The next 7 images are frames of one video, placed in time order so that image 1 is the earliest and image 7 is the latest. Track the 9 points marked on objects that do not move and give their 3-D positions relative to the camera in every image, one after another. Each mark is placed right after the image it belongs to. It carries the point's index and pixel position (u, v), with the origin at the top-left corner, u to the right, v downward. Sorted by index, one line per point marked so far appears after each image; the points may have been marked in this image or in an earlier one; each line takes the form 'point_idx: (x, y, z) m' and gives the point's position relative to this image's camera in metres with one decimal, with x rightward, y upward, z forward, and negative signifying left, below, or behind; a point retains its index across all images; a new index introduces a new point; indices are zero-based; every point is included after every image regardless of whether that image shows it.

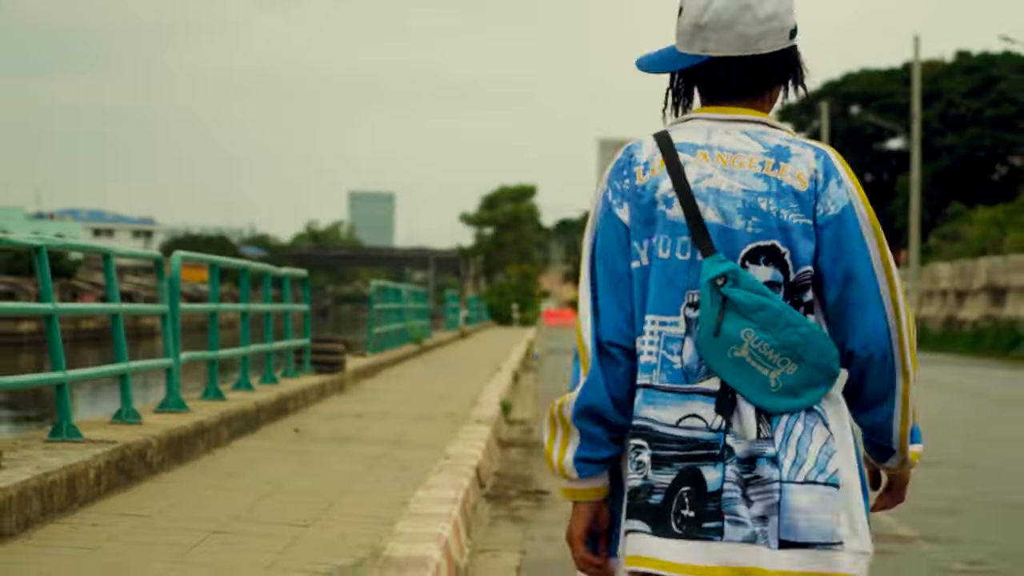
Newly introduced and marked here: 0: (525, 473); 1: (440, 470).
0: (+0.1, -1.4, +10.6) m
1: (-0.5, -1.2, +9.5) m
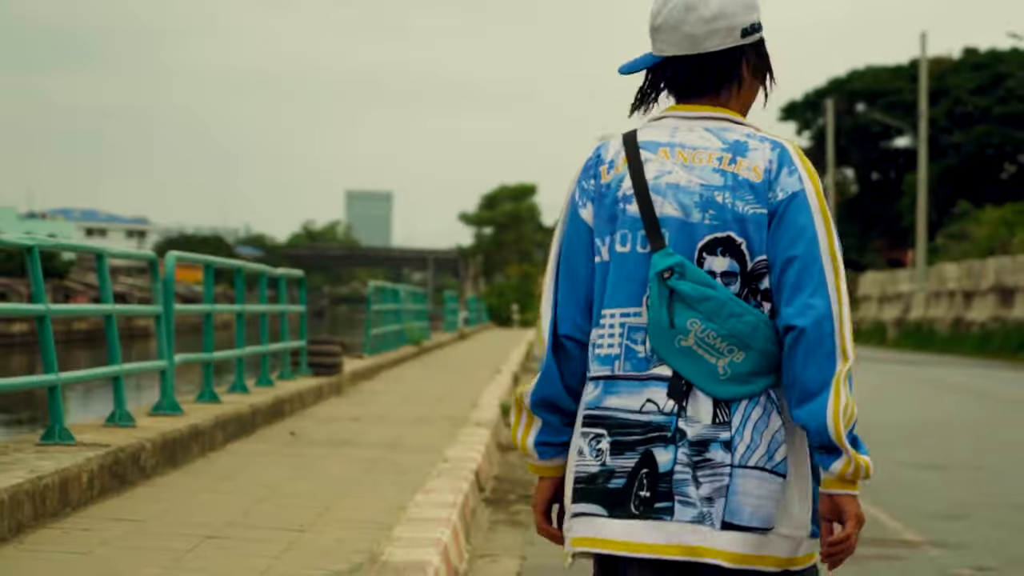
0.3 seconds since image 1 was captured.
0: (+0.1, -1.4, +10.4) m
1: (-0.5, -1.2, +9.4) m
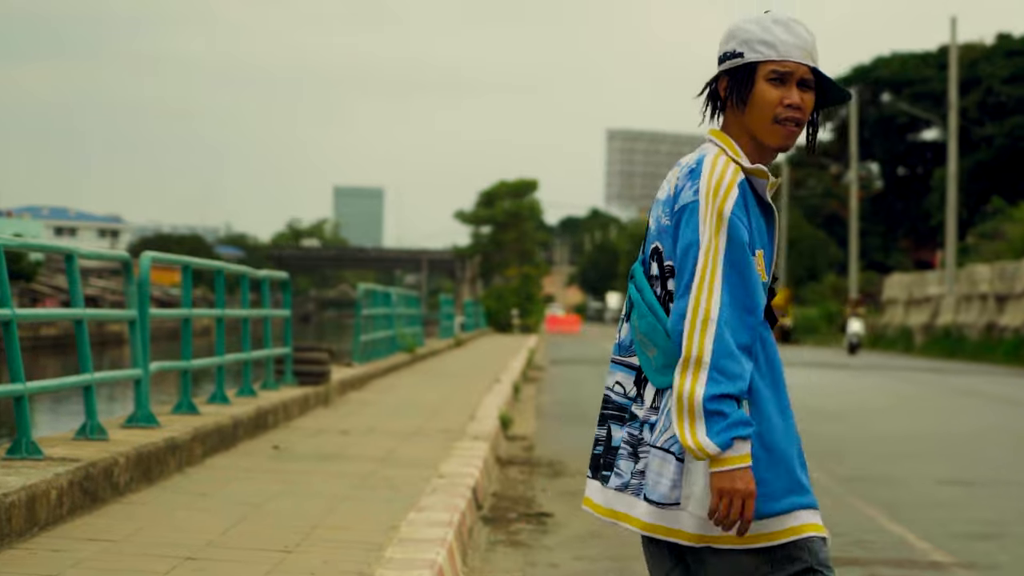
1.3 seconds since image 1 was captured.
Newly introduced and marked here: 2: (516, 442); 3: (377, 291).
0: (+0.1, -1.4, +9.8) m
1: (-0.5, -1.2, +8.8) m
2: (0.0, -1.4, +12.4) m
3: (-1.9, 0.0, +19.3) m
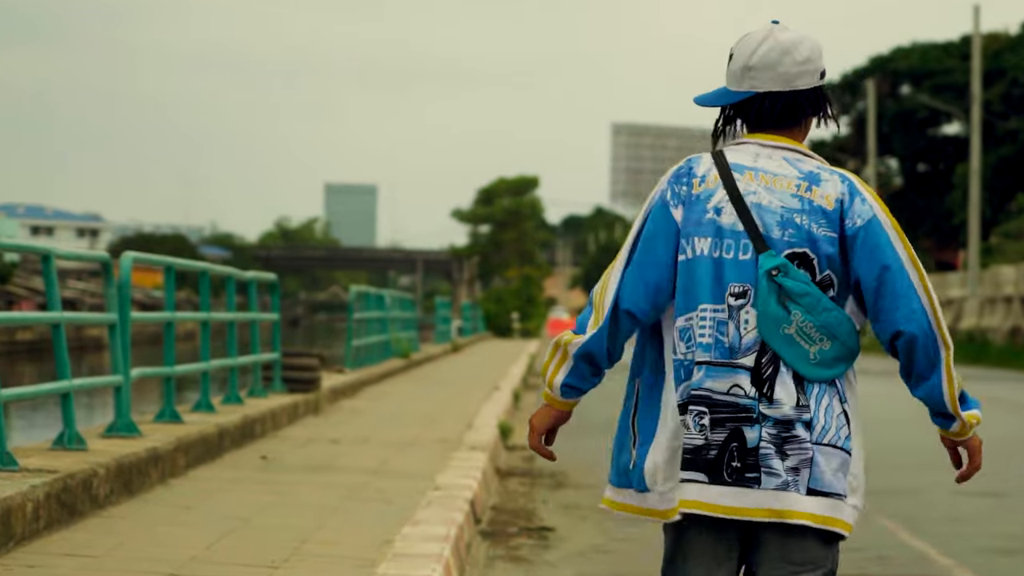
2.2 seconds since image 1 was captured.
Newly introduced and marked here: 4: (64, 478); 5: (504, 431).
0: (+0.1, -1.4, +9.3) m
1: (-0.5, -1.2, +8.3) m
2: (0.0, -1.4, +12.0) m
3: (-1.9, -0.1, +18.9) m
4: (-2.4, -1.0, +7.7) m
5: (-0.1, -1.2, +11.9) m
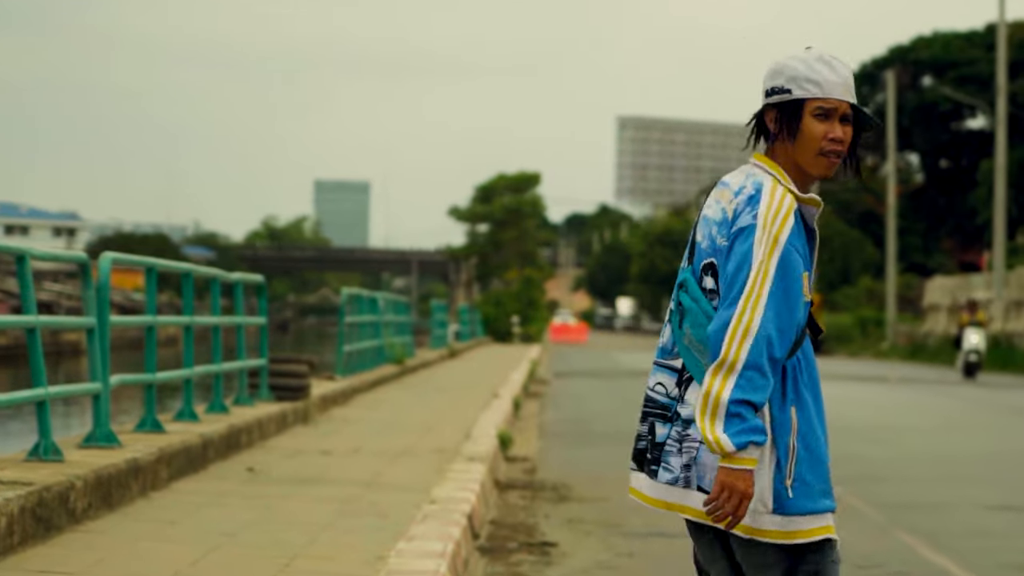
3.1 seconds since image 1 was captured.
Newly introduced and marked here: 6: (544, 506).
0: (+0.1, -1.4, +8.9) m
1: (-0.5, -1.3, +7.9) m
2: (0.0, -1.4, +11.5) m
3: (-1.9, -0.1, +18.5) m
4: (-2.4, -1.0, +7.2) m
5: (-0.1, -1.2, +11.5) m
6: (+0.2, -1.4, +9.4) m
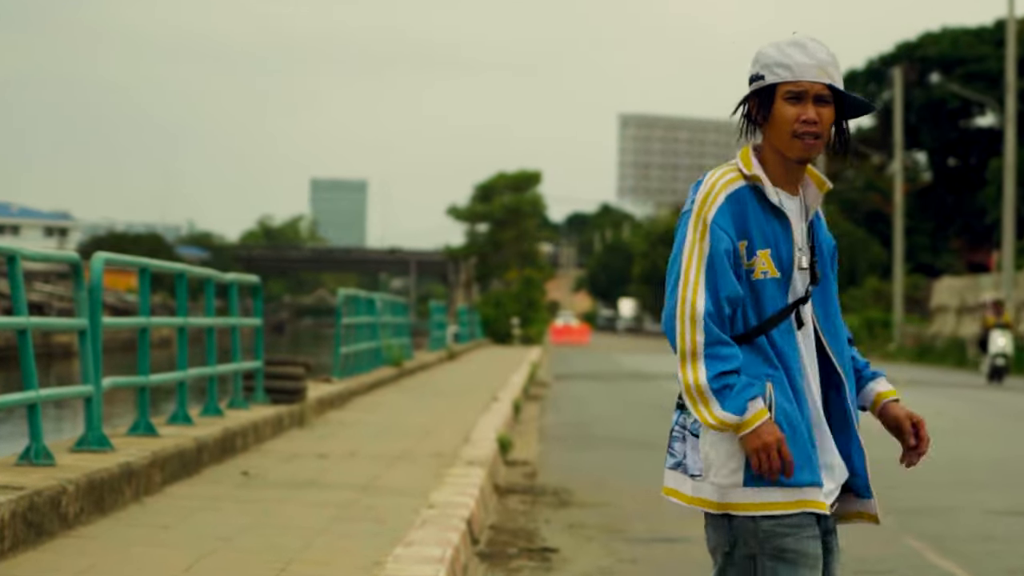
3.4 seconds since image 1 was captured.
0: (+0.1, -1.4, +8.8) m
1: (-0.5, -1.3, +7.8) m
2: (0.0, -1.4, +11.4) m
3: (-1.9, -0.1, +18.3) m
4: (-2.4, -1.0, +7.1) m
5: (-0.1, -1.2, +11.3) m
6: (+0.2, -1.4, +9.2) m
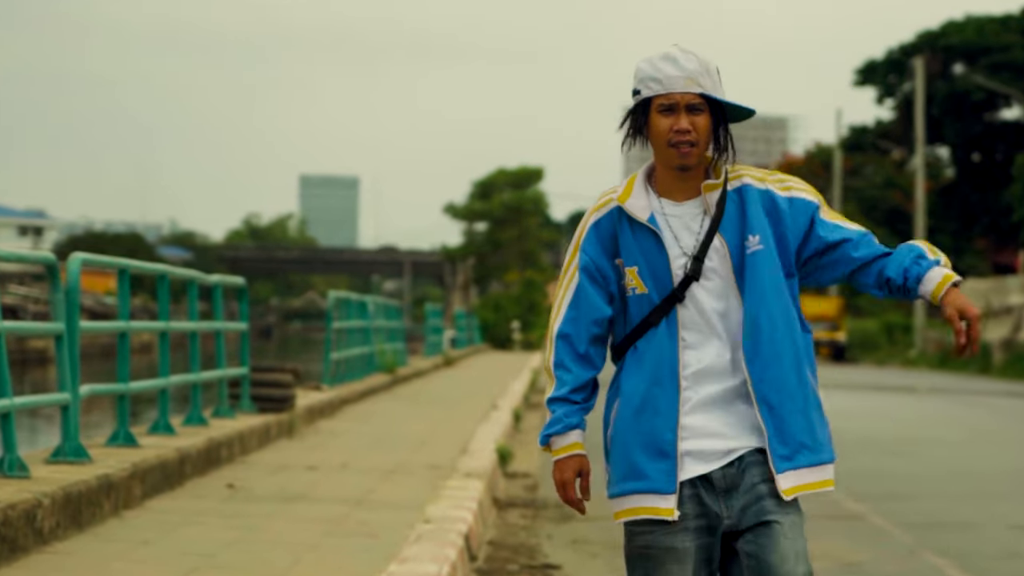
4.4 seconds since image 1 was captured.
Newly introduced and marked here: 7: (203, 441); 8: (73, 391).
0: (+0.1, -1.5, +8.4) m
1: (-0.5, -1.3, +7.4) m
2: (0.0, -1.4, +11.0) m
3: (-1.9, -0.2, +17.9) m
4: (-2.4, -1.0, +6.7) m
5: (-0.1, -1.2, +10.9) m
6: (+0.2, -1.4, +8.8) m
7: (-1.9, -0.9, +9.1) m
8: (-2.2, -0.5, +7.4) m
